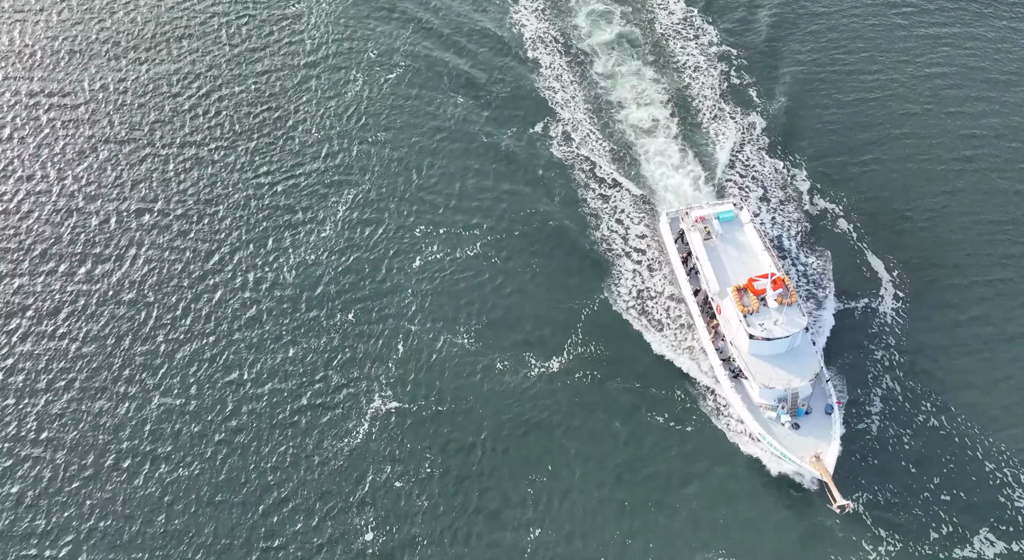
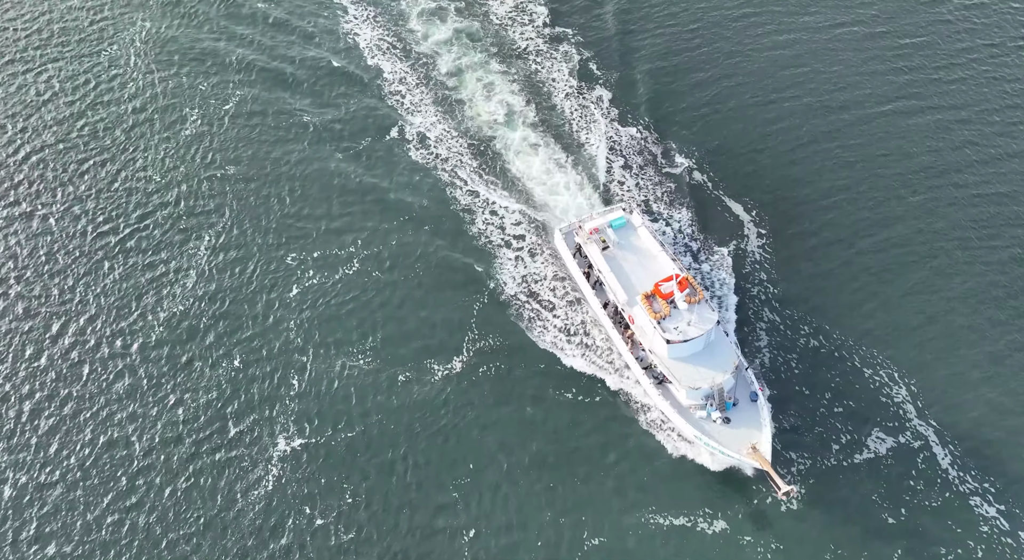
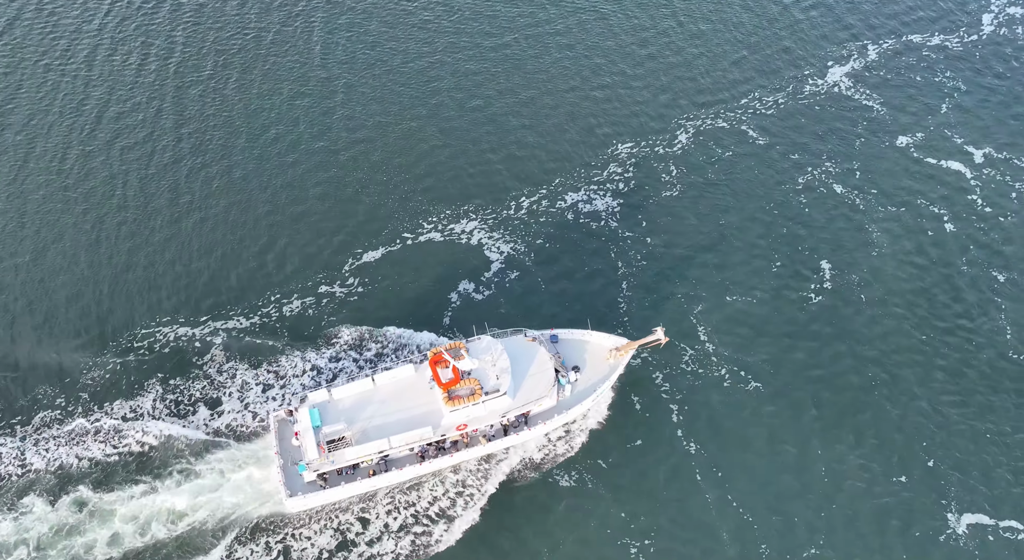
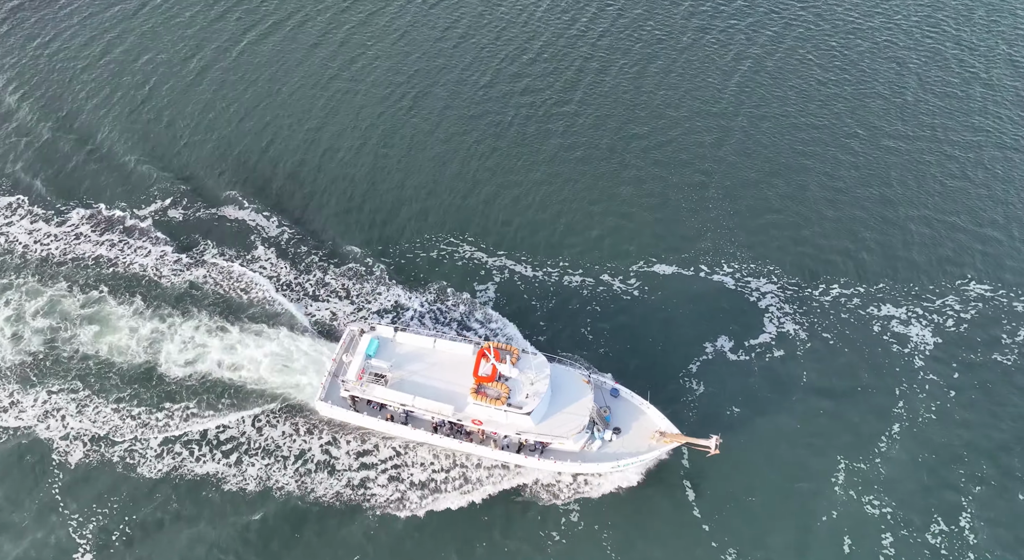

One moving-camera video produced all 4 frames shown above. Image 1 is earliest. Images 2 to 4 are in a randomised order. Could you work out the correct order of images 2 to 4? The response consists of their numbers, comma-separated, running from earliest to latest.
2, 4, 3
